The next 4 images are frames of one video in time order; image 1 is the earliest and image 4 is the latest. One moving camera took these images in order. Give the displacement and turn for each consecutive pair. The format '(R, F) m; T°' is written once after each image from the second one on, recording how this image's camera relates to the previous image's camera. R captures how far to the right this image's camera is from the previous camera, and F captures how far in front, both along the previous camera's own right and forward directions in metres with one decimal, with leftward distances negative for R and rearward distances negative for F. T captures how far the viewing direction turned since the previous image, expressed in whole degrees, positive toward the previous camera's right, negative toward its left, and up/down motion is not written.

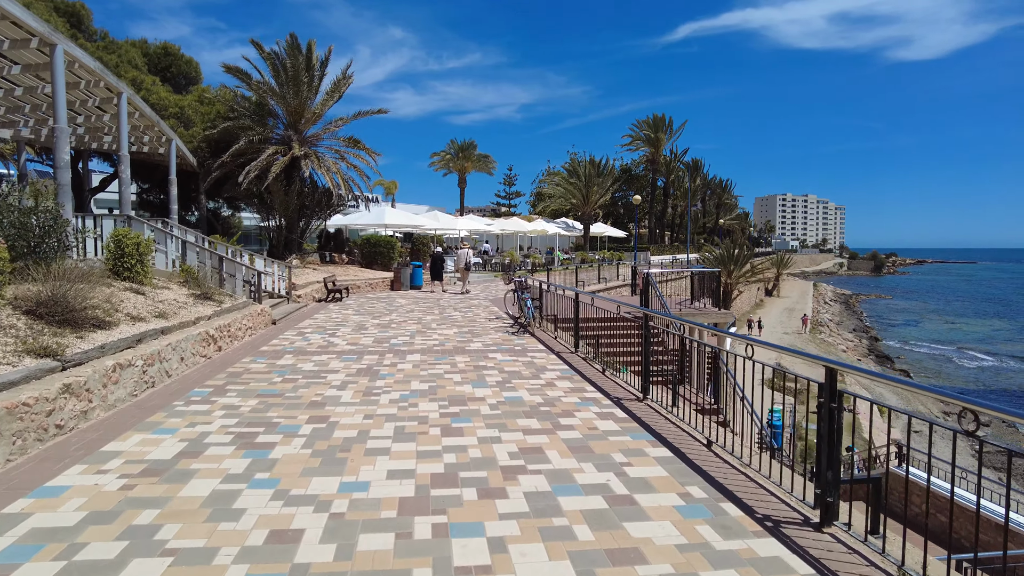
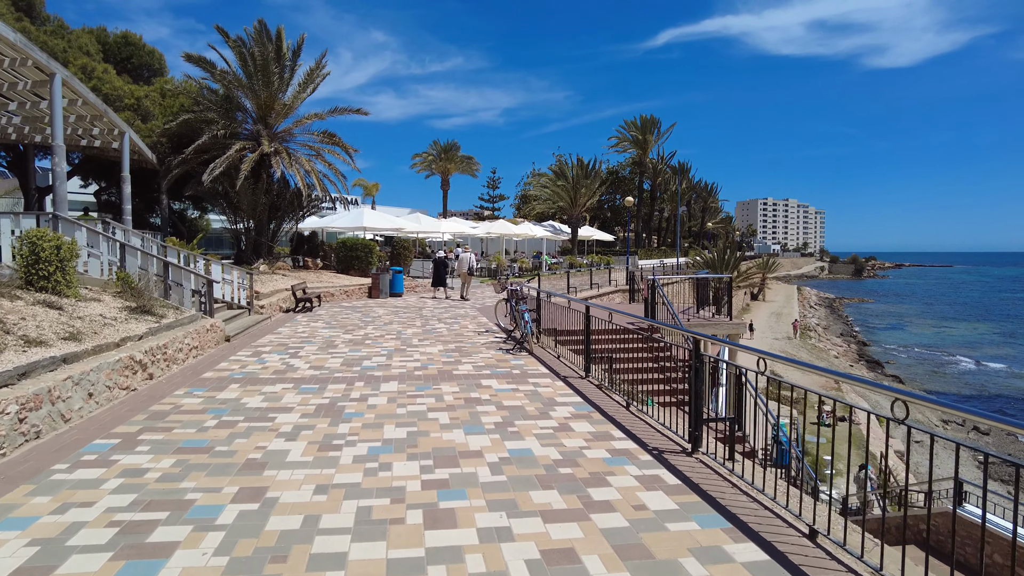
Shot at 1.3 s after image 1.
(-0.2, +1.5) m; +2°
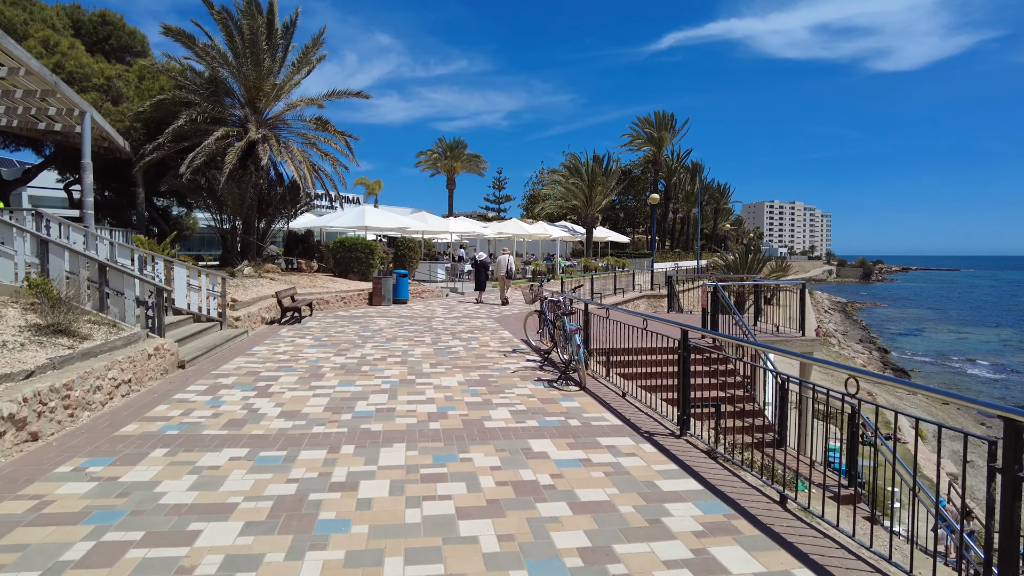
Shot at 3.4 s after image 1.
(-0.4, +2.4) m; 0°
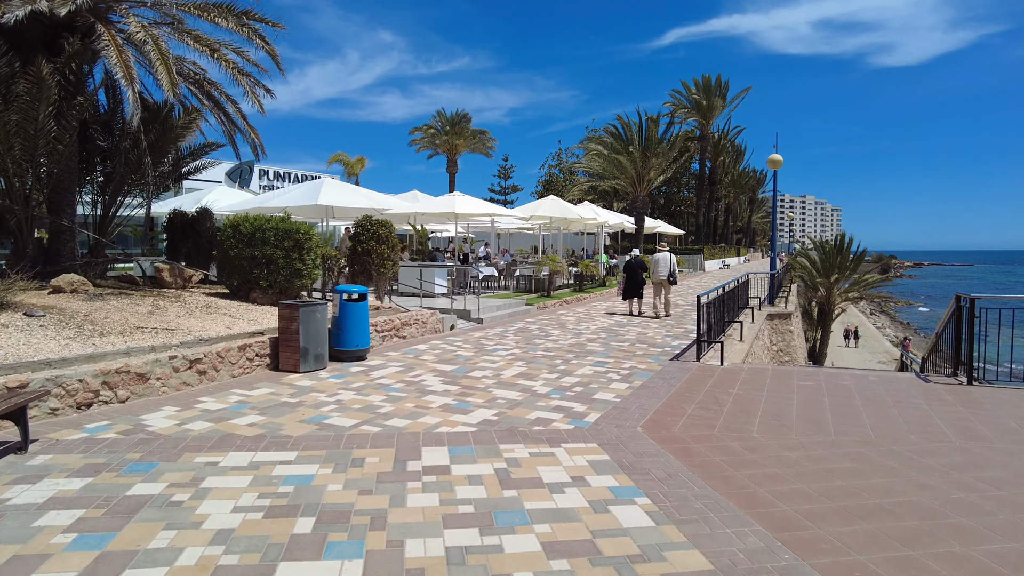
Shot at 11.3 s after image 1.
(-0.9, +9.4) m; 0°
